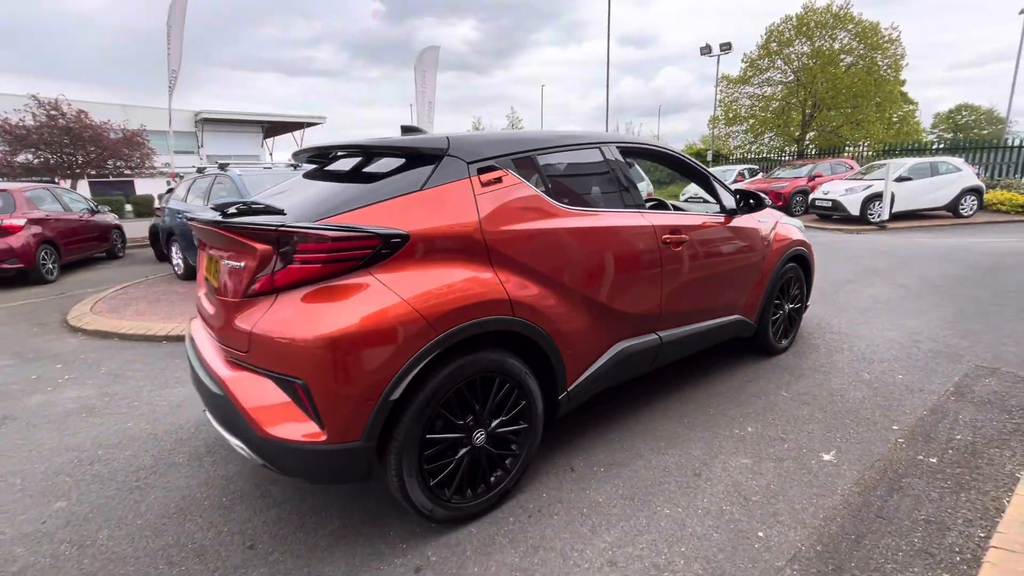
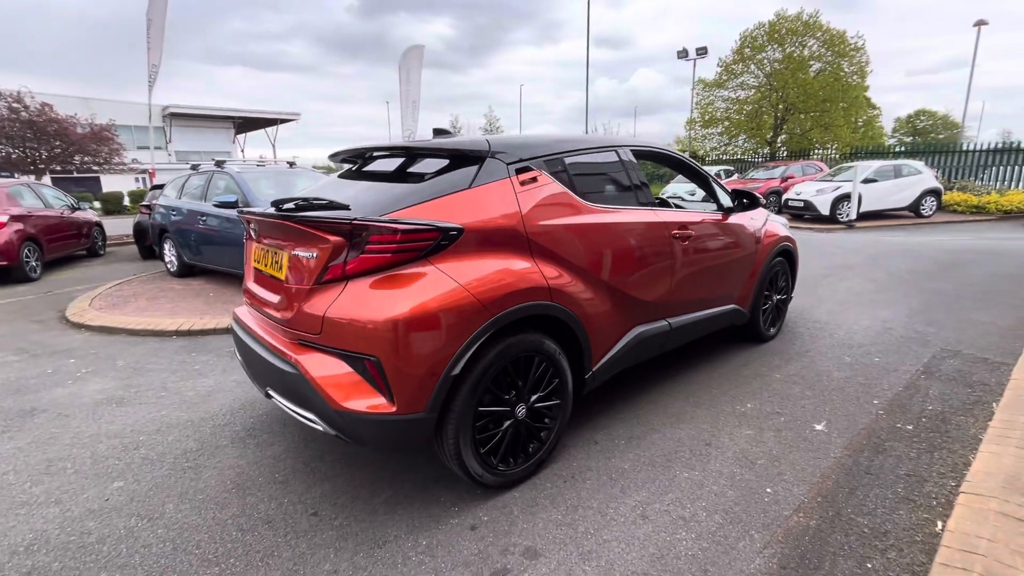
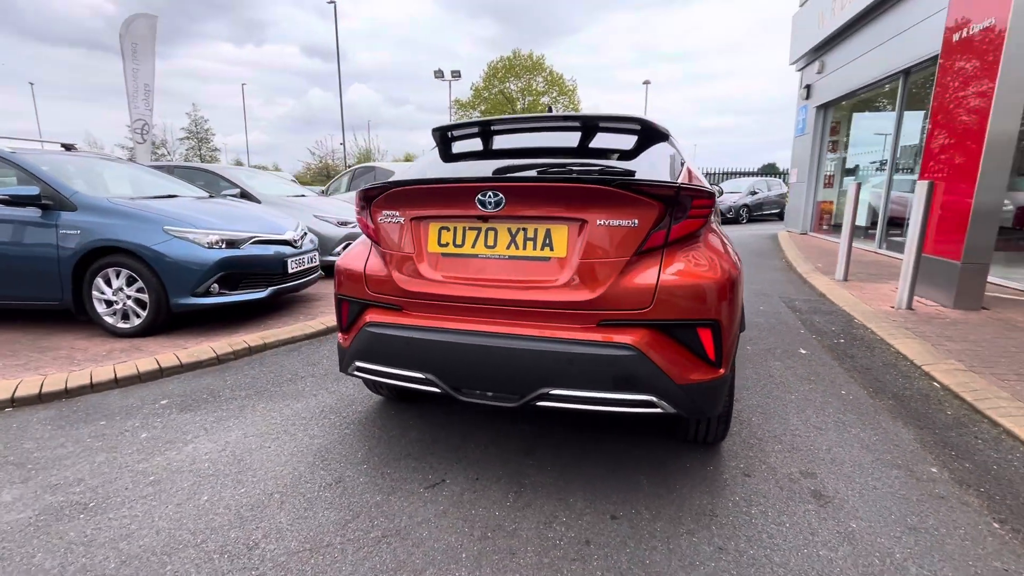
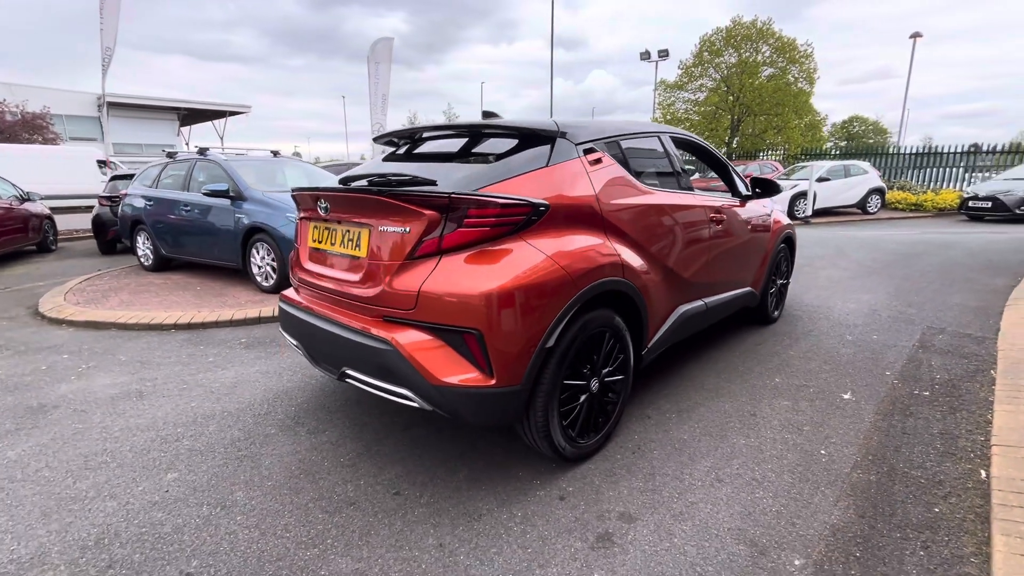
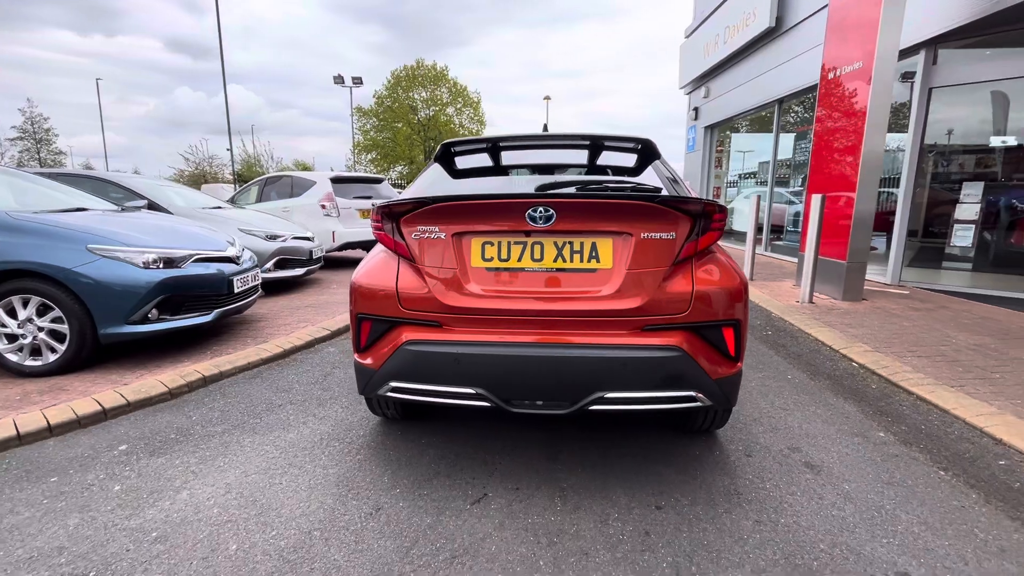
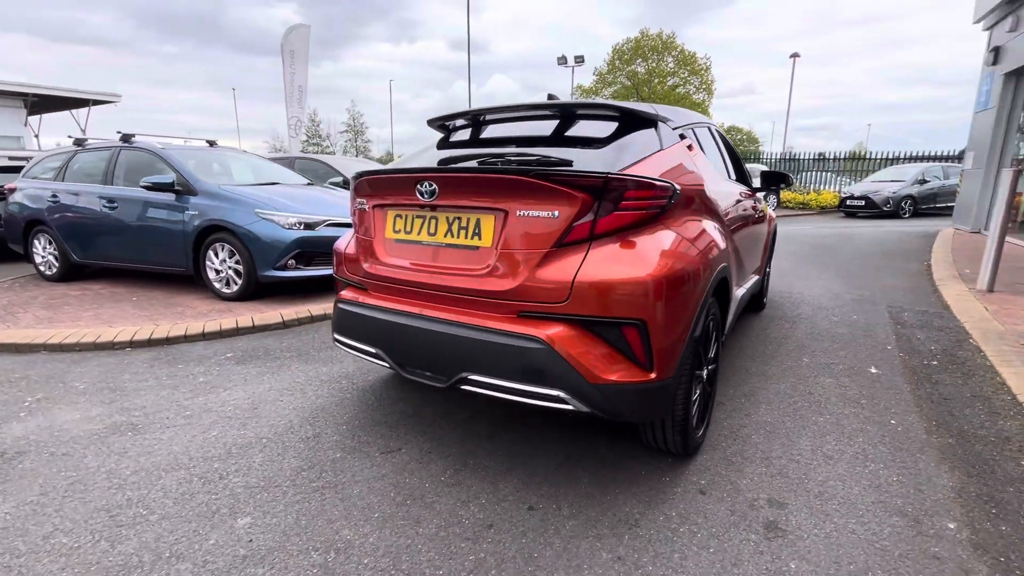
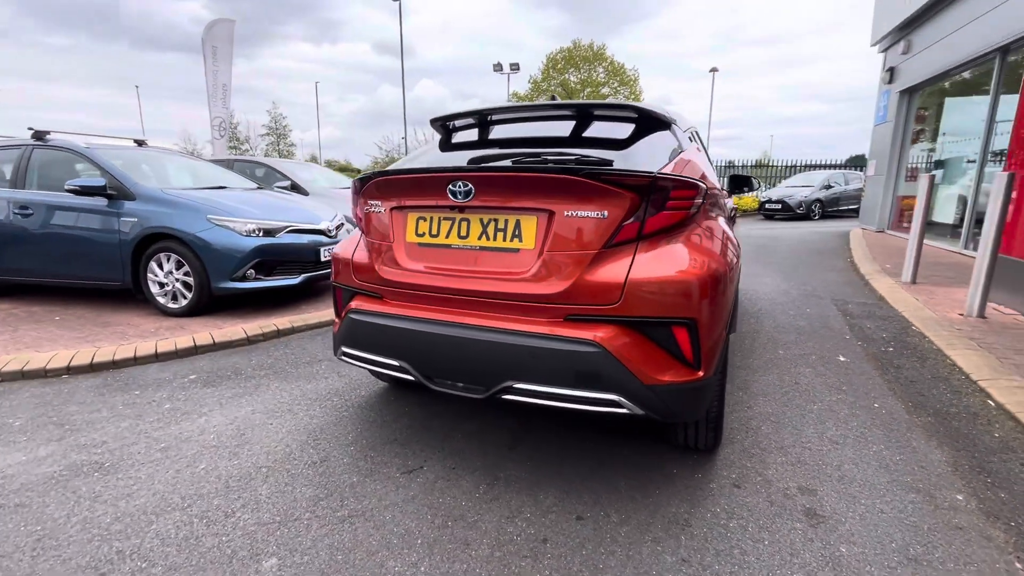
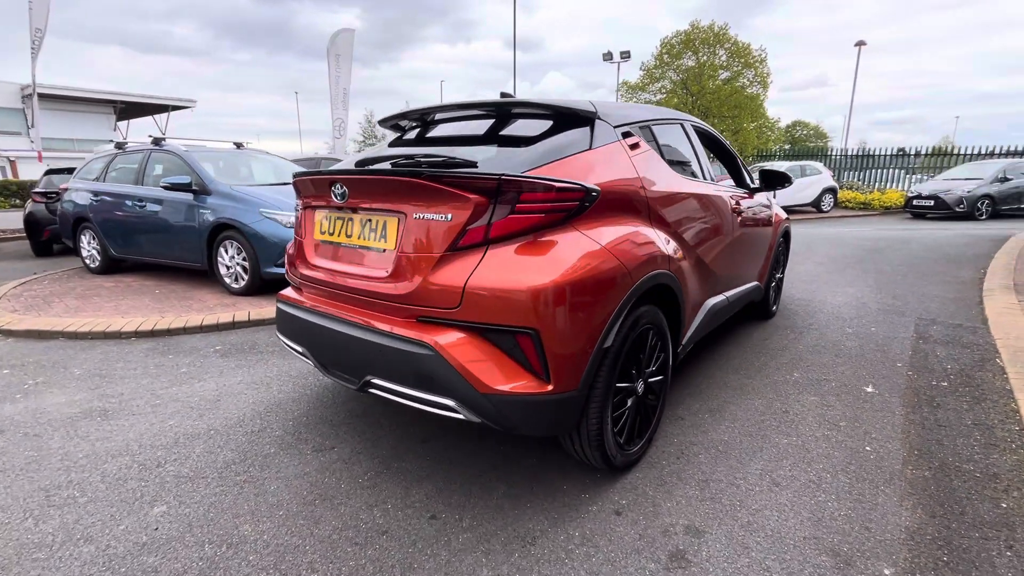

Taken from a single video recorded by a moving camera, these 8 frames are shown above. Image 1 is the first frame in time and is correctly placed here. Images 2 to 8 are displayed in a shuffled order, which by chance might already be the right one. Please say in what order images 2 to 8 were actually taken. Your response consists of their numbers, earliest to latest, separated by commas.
2, 4, 8, 6, 7, 3, 5
